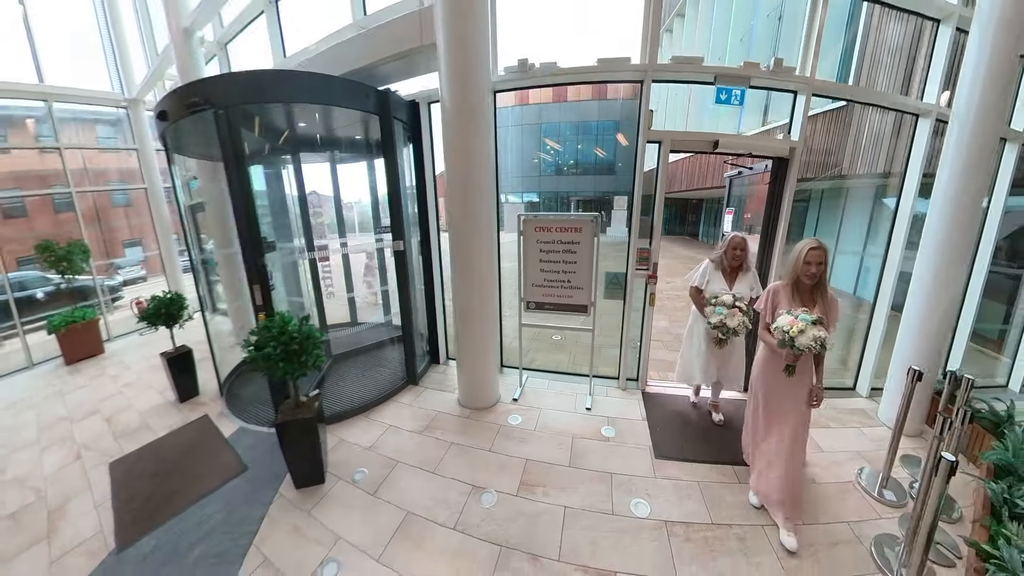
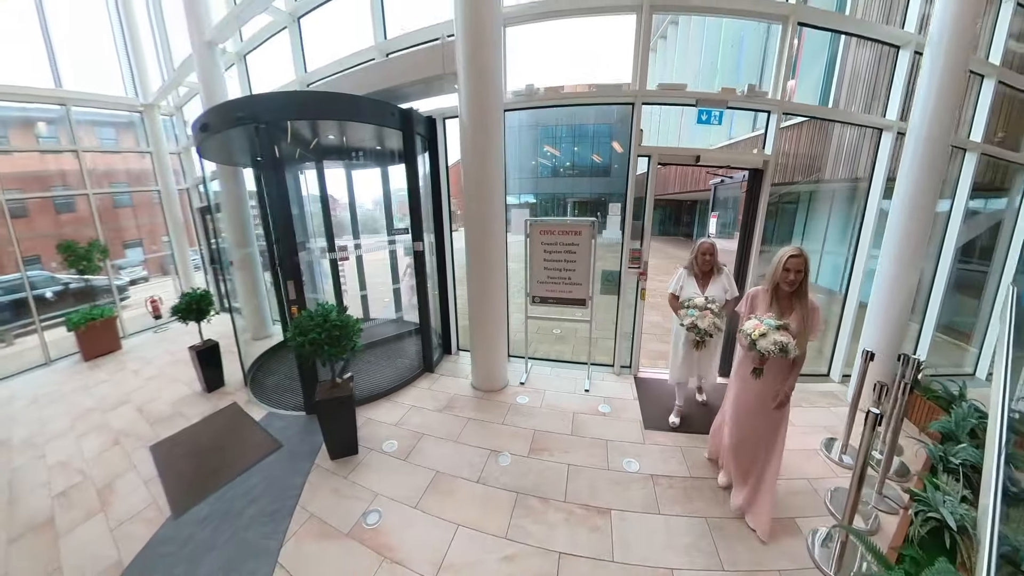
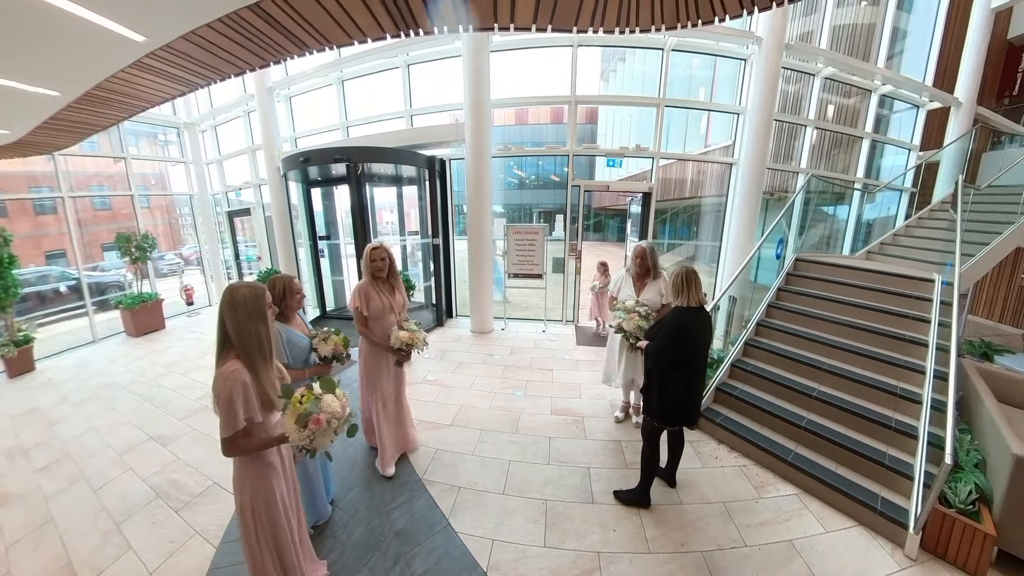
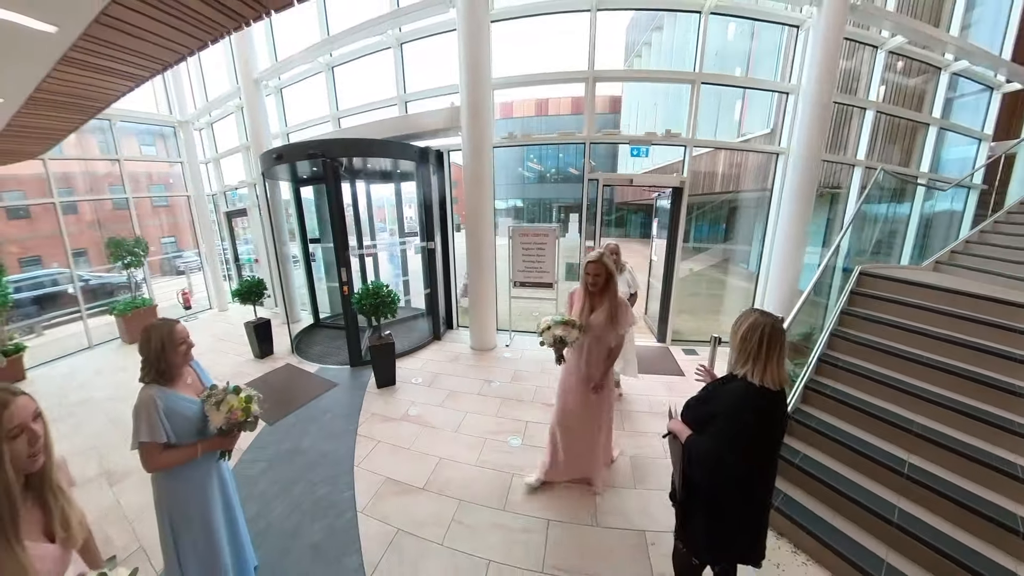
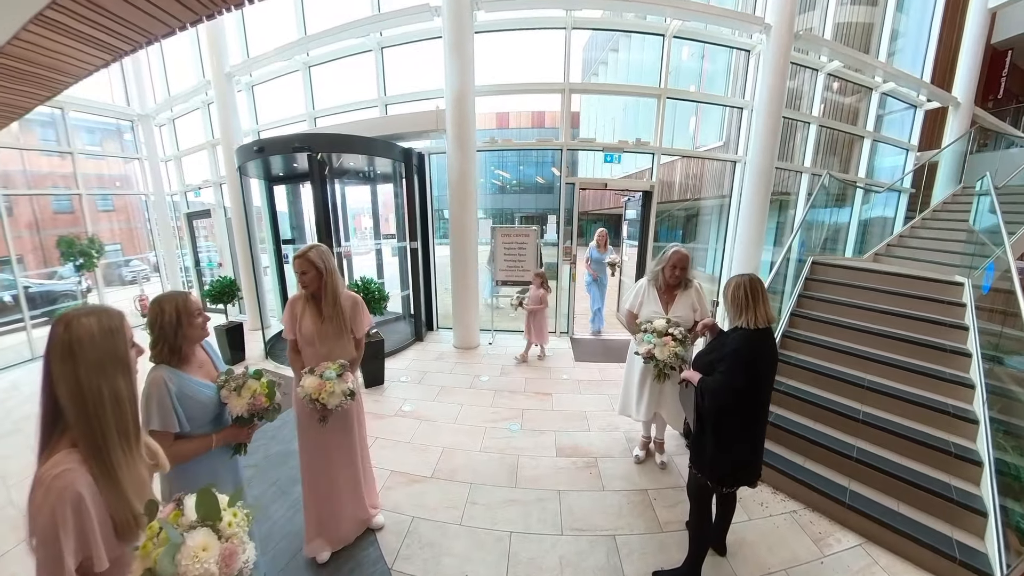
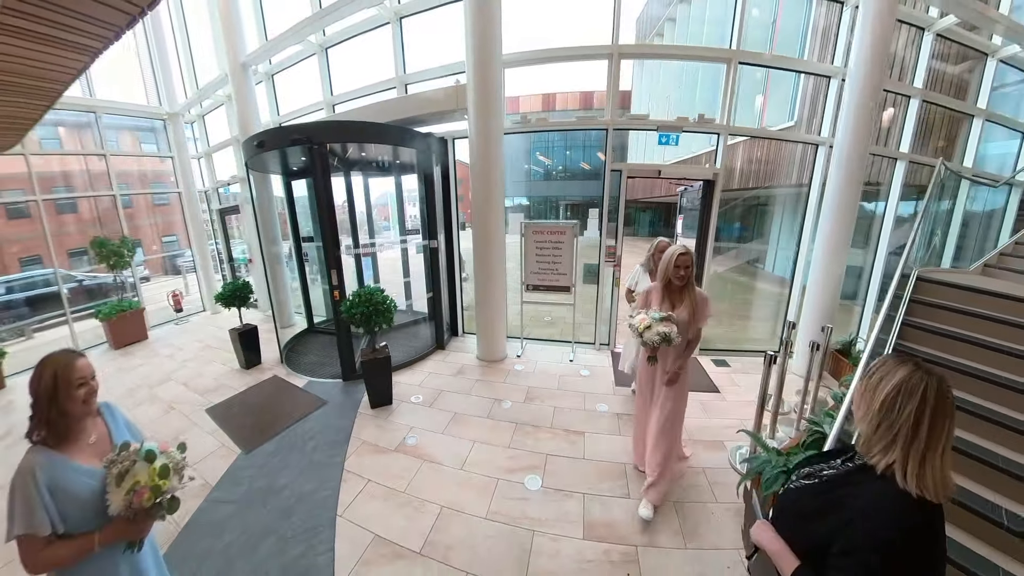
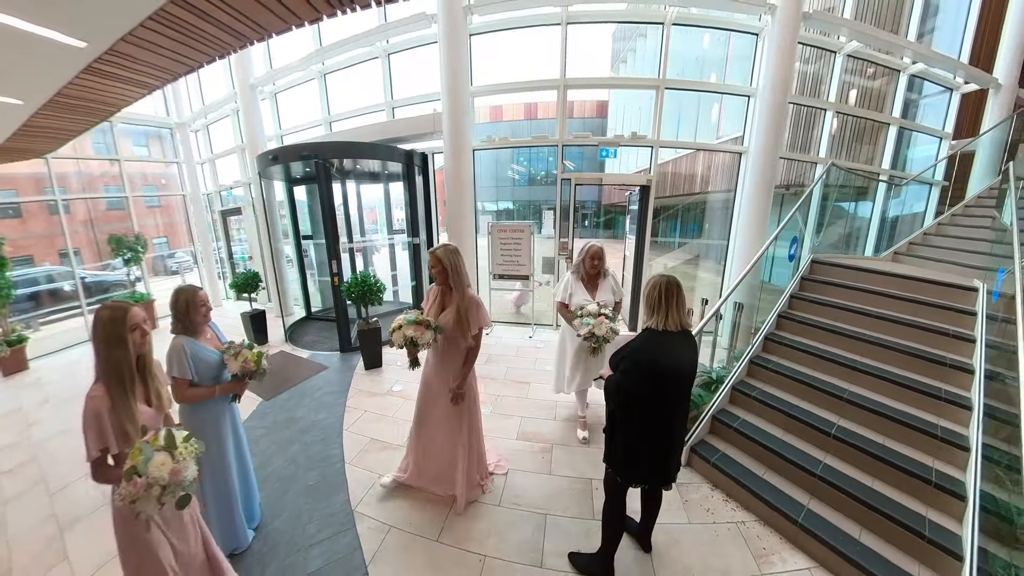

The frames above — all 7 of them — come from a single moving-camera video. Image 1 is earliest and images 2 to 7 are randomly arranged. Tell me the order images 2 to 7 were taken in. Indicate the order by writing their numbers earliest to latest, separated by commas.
2, 6, 4, 7, 3, 5
